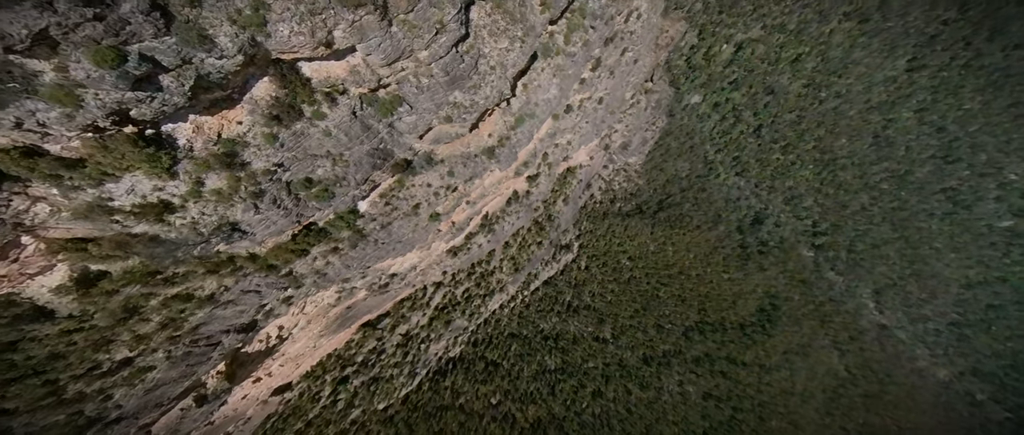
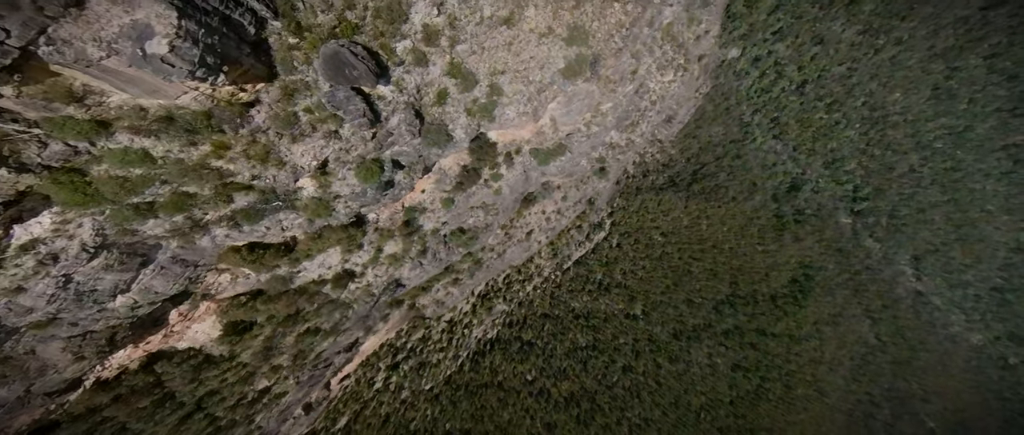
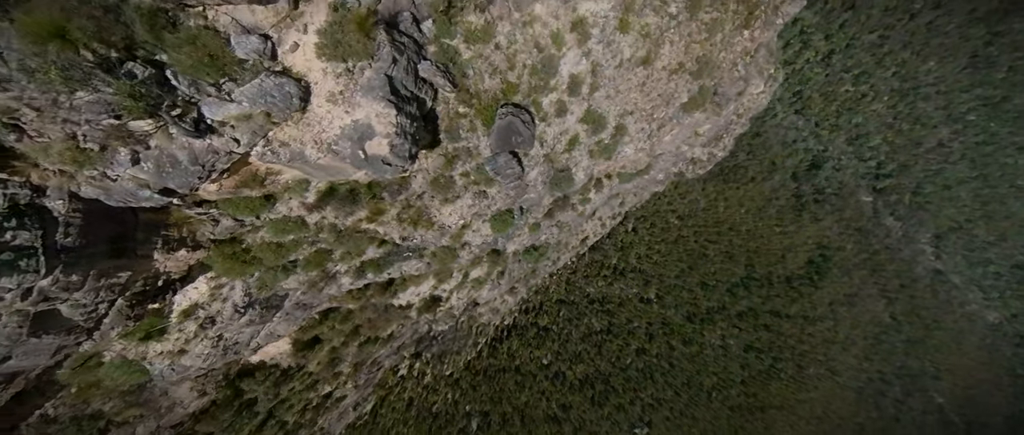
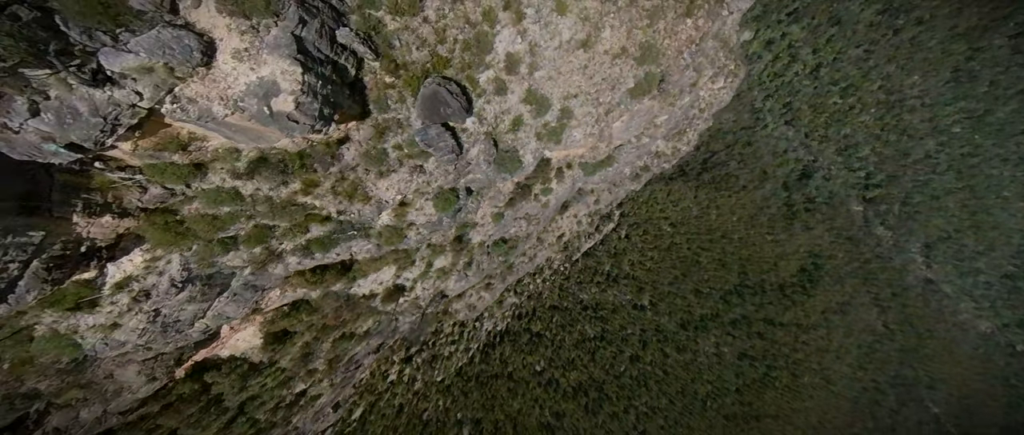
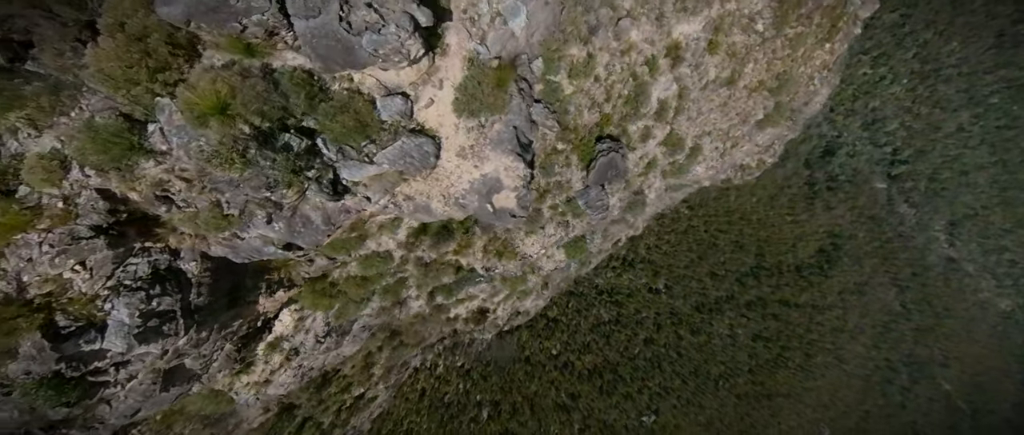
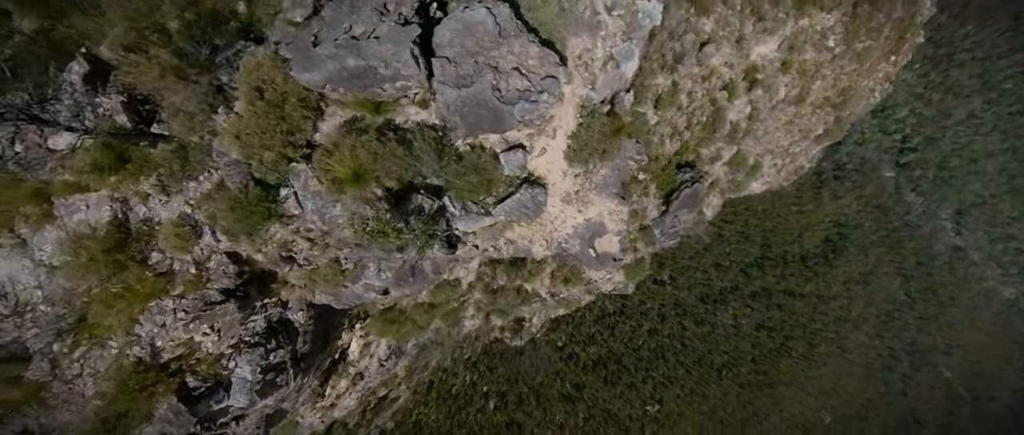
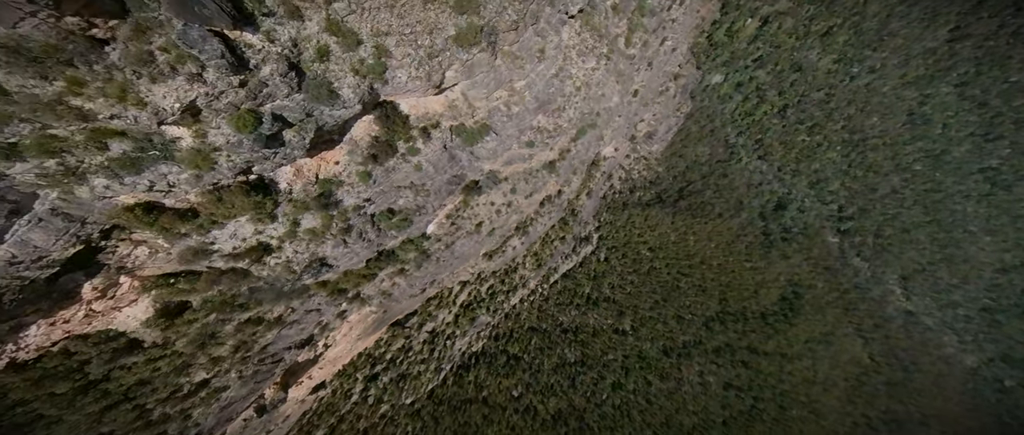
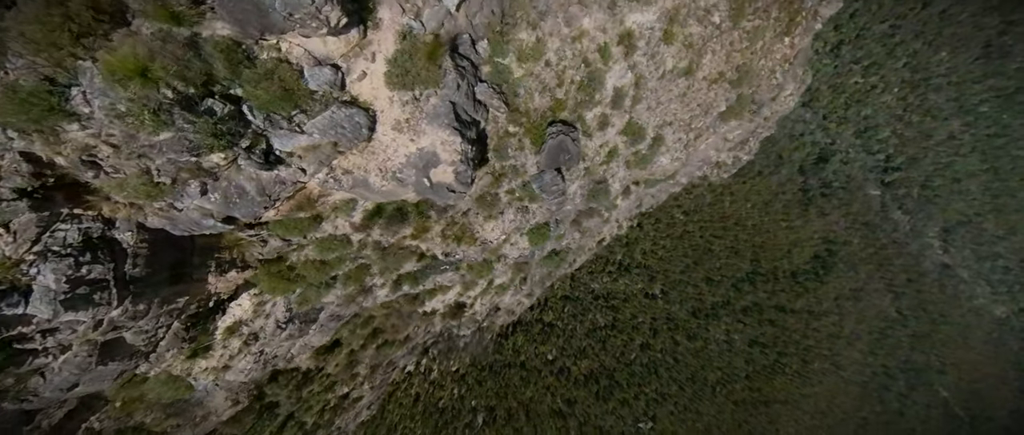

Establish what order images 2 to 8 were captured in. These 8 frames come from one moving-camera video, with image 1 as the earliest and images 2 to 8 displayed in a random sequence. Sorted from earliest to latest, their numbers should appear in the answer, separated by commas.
7, 2, 4, 3, 8, 5, 6
